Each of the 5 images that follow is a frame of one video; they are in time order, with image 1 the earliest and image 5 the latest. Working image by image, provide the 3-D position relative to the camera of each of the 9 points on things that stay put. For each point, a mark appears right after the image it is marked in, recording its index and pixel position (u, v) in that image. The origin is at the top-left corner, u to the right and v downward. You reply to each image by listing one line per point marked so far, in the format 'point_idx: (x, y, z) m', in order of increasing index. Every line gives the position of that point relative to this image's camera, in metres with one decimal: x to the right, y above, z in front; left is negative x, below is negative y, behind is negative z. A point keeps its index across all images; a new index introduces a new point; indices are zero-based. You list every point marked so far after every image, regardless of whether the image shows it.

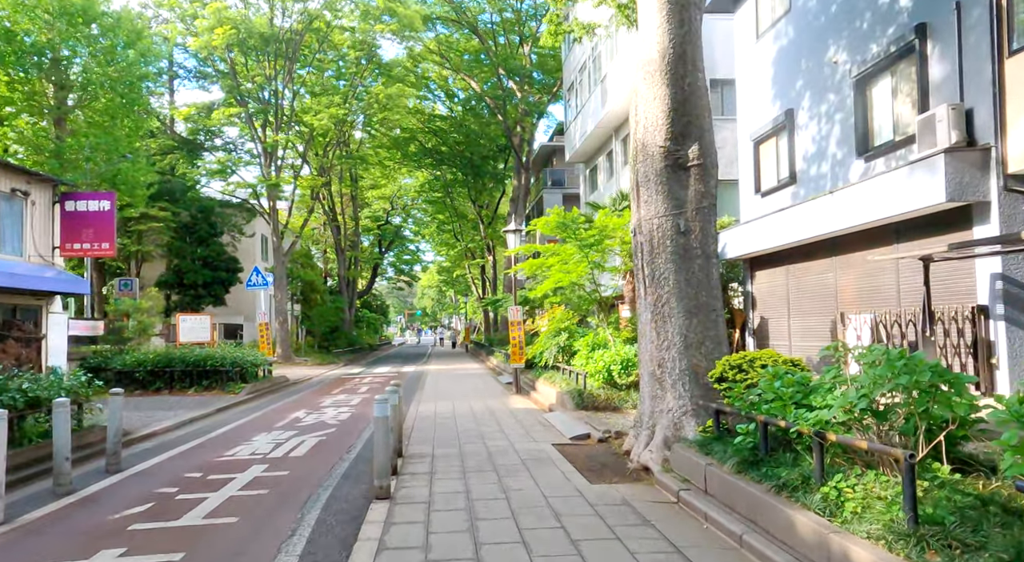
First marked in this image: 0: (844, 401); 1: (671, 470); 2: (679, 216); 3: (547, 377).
0: (+2.1, -0.7, +4.3) m
1: (+1.5, -1.8, +6.5) m
2: (+1.7, +0.7, +7.1) m
3: (+0.8, -2.1, +15.2) m
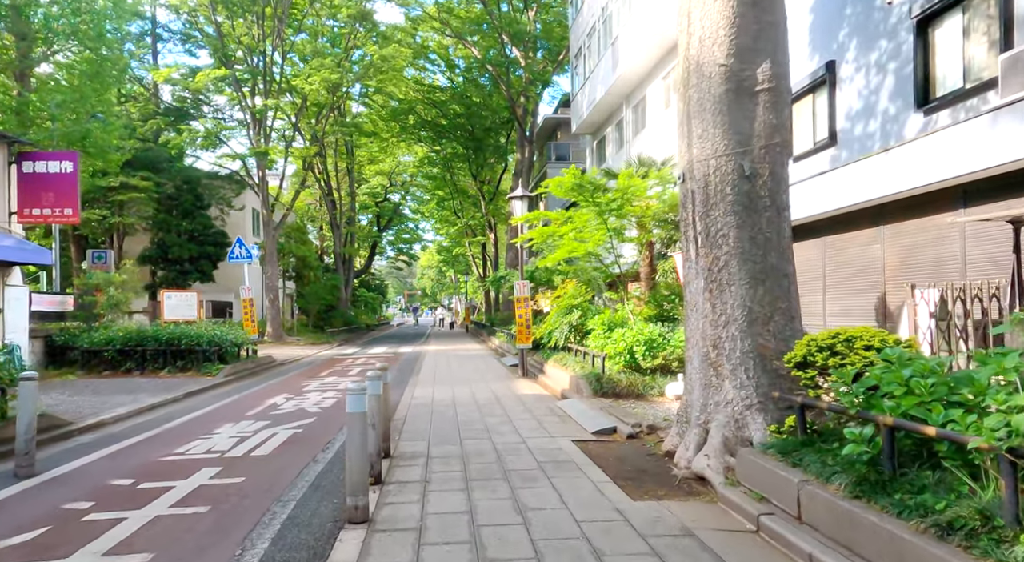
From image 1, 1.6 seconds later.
0: (+2.2, -0.5, +2.8) m
1: (+1.6, -1.4, +4.9) m
2: (+1.9, +1.0, +5.6) m
3: (+0.9, -1.5, +13.7) m
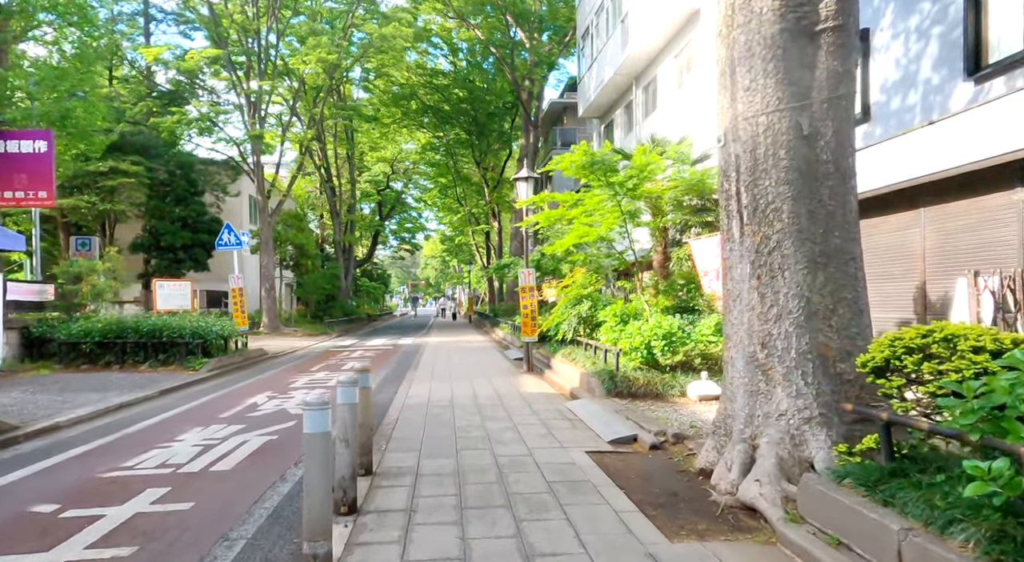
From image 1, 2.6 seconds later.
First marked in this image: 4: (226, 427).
0: (+2.2, -0.4, +1.7) m
1: (+1.6, -1.3, +3.9) m
2: (+1.9, +1.1, +4.5) m
3: (+1.0, -1.3, +12.7) m
4: (-3.2, -1.6, +7.8) m
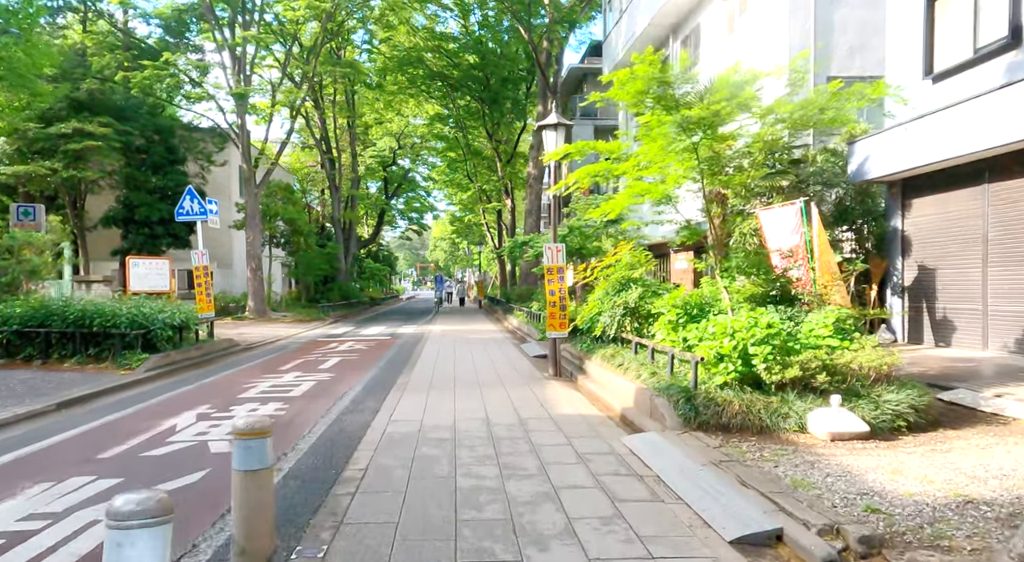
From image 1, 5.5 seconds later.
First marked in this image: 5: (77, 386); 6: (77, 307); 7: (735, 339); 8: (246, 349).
0: (+2.4, -0.4, -1.3) m
1: (+1.8, -1.2, +0.9) m
2: (+2.1, +1.2, +1.4) m
3: (+1.3, -1.0, +9.7) m
4: (-2.9, -1.4, +4.8) m
5: (-5.8, -1.4, +9.5) m
6: (-7.4, -0.4, +11.9) m
7: (+2.1, -0.5, +6.6) m
8: (-5.8, -1.5, +15.1) m
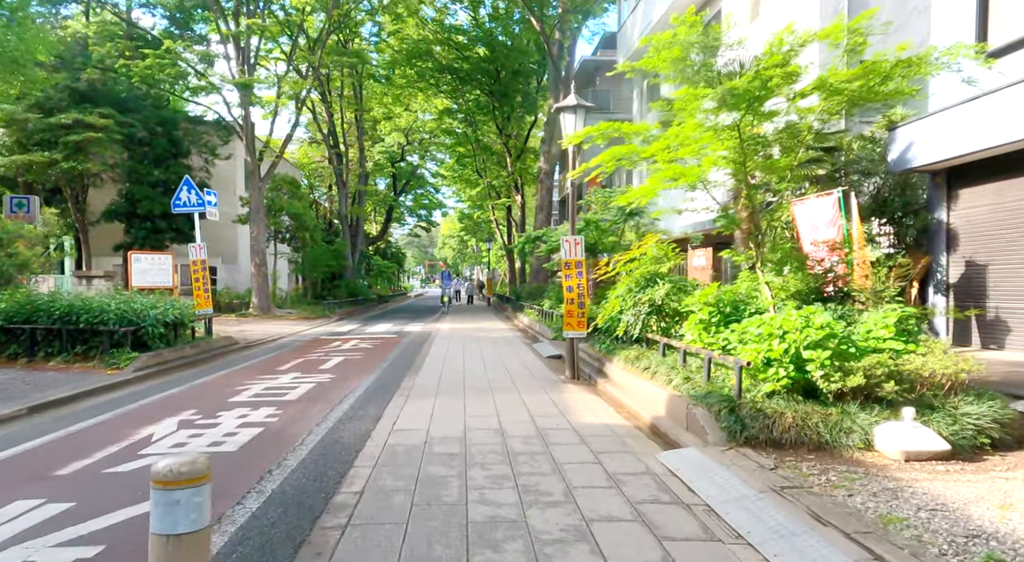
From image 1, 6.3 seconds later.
0: (+2.4, -0.4, -2.1) m
1: (+1.9, -1.2, +0.1) m
2: (+2.2, +1.3, +0.6) m
3: (+1.5, -1.0, +8.9) m
4: (-2.8, -1.3, +4.1) m
5: (-5.7, -1.3, +8.8) m
6: (-7.2, -0.3, +11.2) m
7: (+2.2, -0.5, +5.8) m
8: (-5.5, -1.4, +14.4) m
